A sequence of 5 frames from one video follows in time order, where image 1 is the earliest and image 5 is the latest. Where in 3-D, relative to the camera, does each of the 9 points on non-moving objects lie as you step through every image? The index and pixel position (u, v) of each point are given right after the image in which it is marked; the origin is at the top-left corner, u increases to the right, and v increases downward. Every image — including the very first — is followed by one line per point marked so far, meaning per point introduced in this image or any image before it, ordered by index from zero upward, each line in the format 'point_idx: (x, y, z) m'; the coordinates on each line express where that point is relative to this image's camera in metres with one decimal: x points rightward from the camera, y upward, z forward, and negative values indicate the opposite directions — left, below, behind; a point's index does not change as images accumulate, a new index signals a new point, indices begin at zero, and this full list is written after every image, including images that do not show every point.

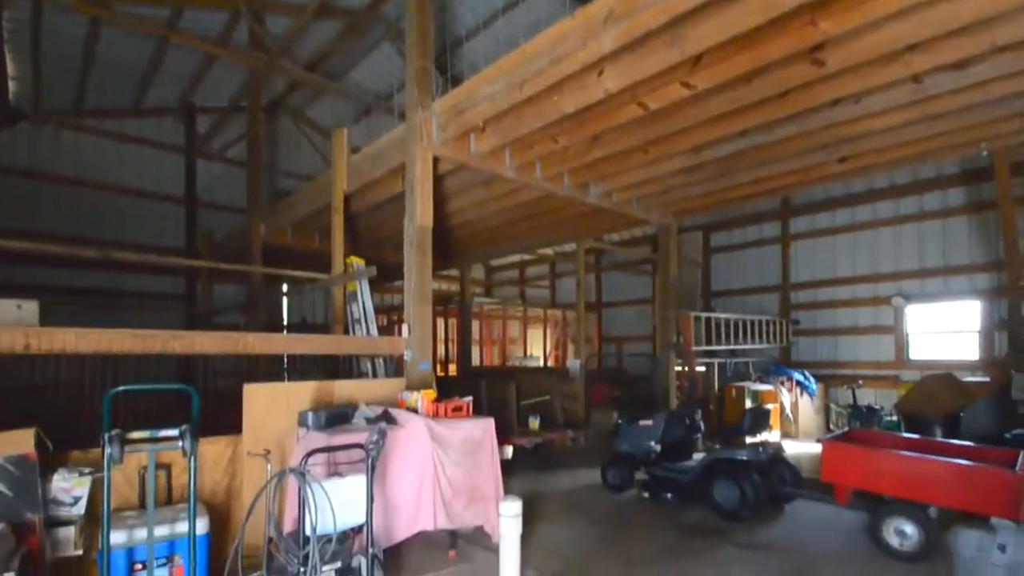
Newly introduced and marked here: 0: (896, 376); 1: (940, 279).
0: (+5.3, -1.2, +6.9) m
1: (+5.6, +0.1, +6.7) m
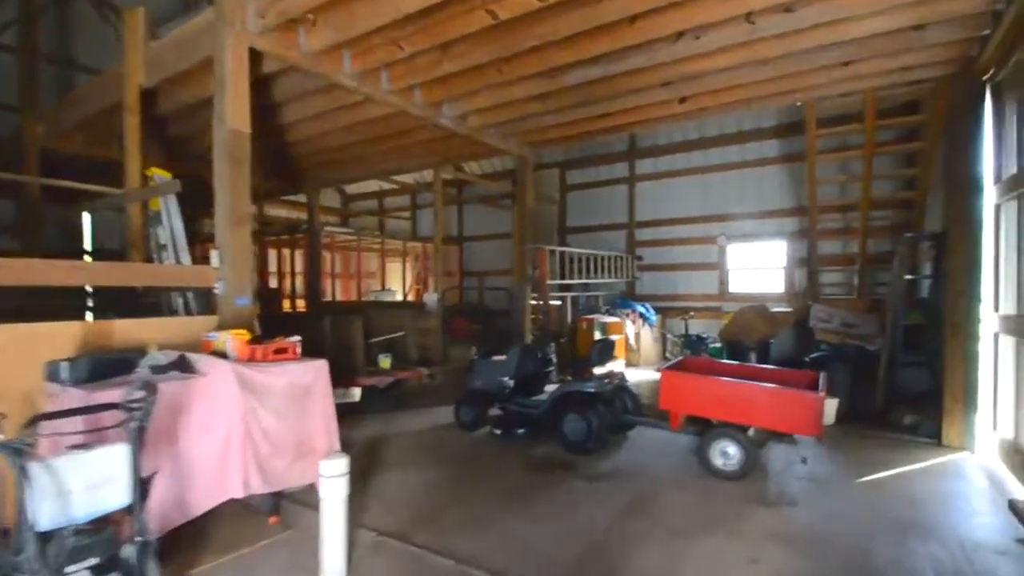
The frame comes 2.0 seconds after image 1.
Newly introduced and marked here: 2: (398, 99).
0: (+3.2, -0.3, +7.8) m
1: (+3.6, +1.0, +7.5) m
2: (-0.9, +1.6, +4.0) m
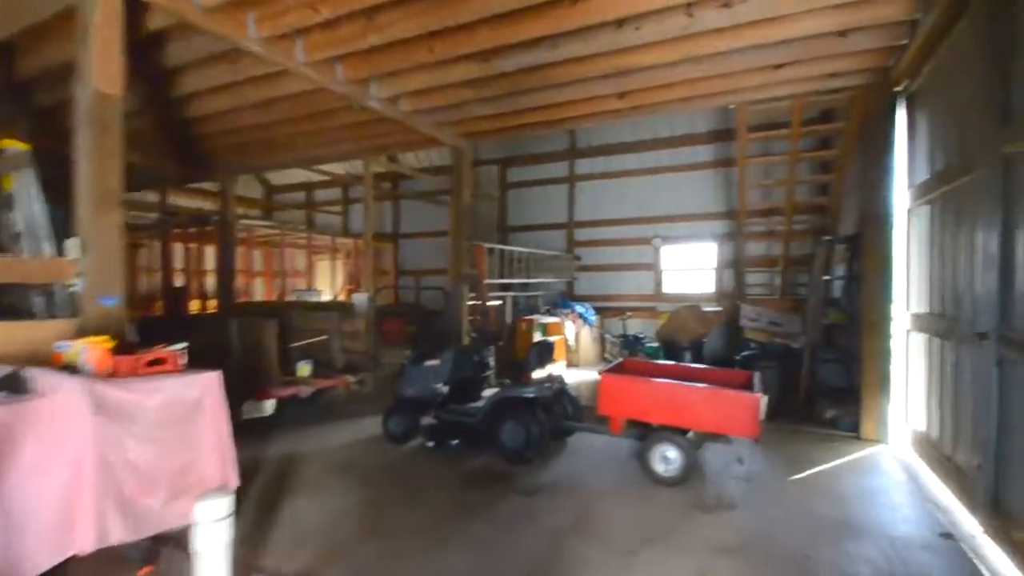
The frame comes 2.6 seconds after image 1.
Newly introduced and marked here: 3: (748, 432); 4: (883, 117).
0: (+2.3, -0.3, +7.9) m
1: (+2.7, +1.0, +7.6) m
2: (-1.4, +1.6, +3.6) m
3: (+1.5, -0.9, +3.1) m
4: (+3.3, +1.6, +4.4) m
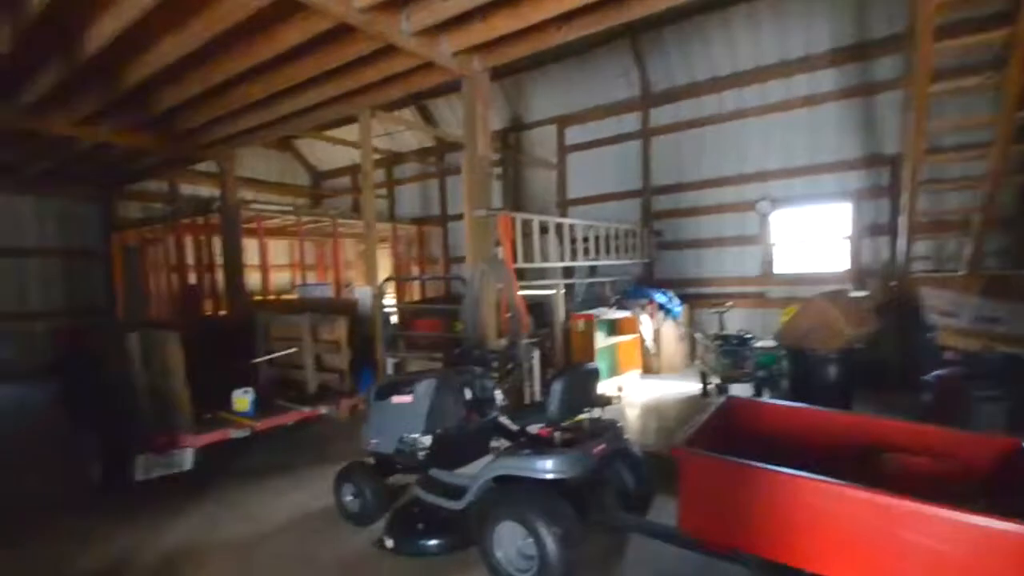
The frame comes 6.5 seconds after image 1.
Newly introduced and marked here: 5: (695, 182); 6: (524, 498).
0: (+3.0, -0.1, +5.7) m
1: (+3.3, +1.2, +5.4) m
2: (-1.5, +1.6, +2.2) m
3: (+1.4, -0.8, +1.2) m
4: (+3.4, +1.7, +2.1) m
5: (+2.3, +1.3, +6.1) m
6: (0.0, -0.8, +2.0) m
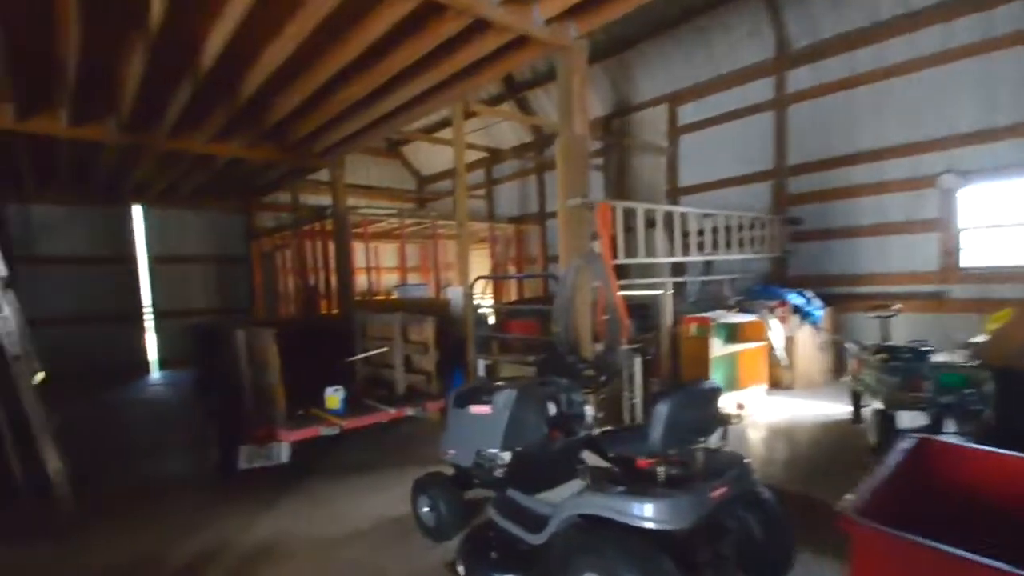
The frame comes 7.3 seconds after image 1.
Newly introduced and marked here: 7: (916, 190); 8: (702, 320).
0: (+4.0, -0.1, +4.6) m
1: (+4.3, +1.2, +4.2) m
2: (-1.1, +1.6, +2.1) m
3: (+1.4, -0.8, +0.5) m
4: (+3.6, +1.7, +1.0) m
5: (+3.4, +1.3, +5.1) m
6: (+0.3, -0.8, +1.6) m
7: (+3.9, +0.9, +4.7) m
8: (+1.6, -0.3, +4.0) m
